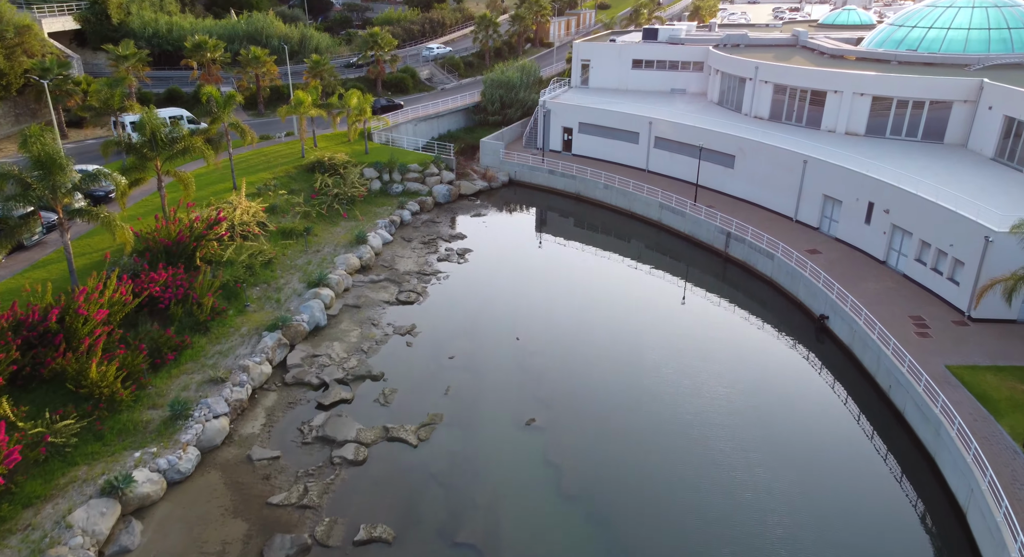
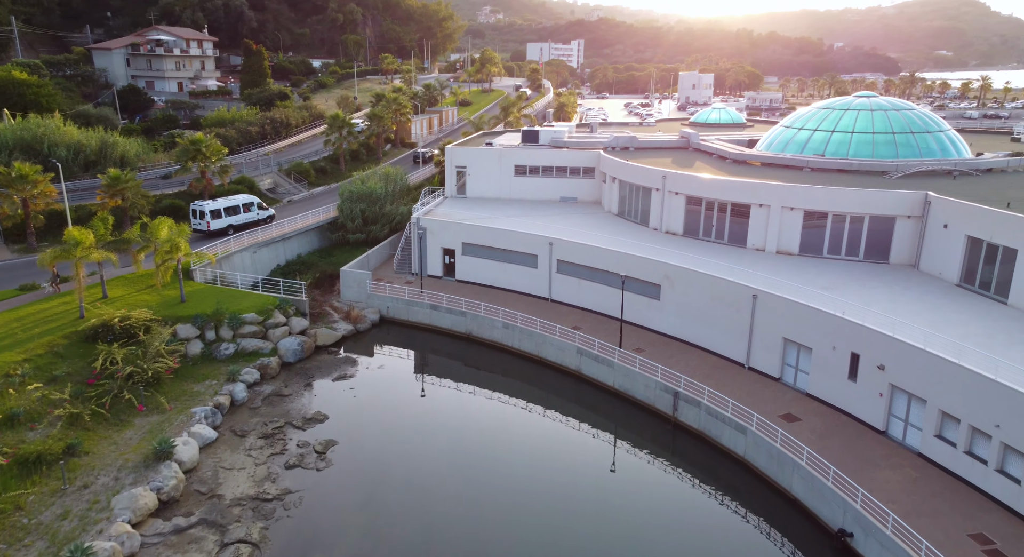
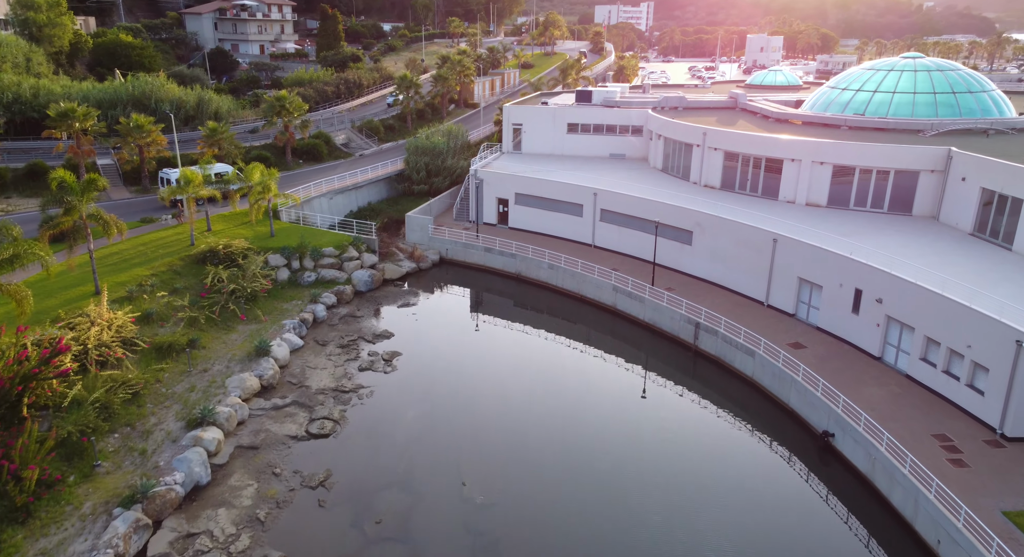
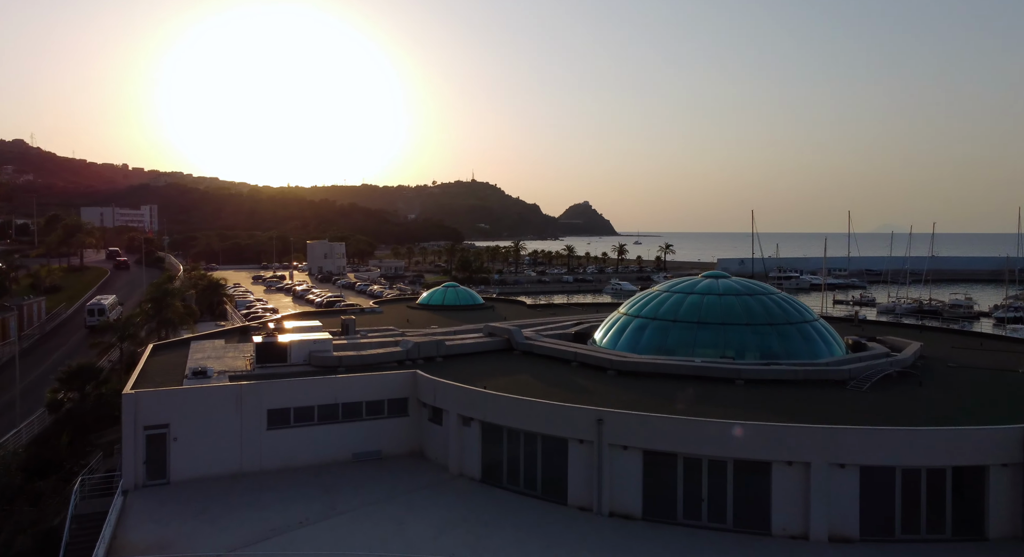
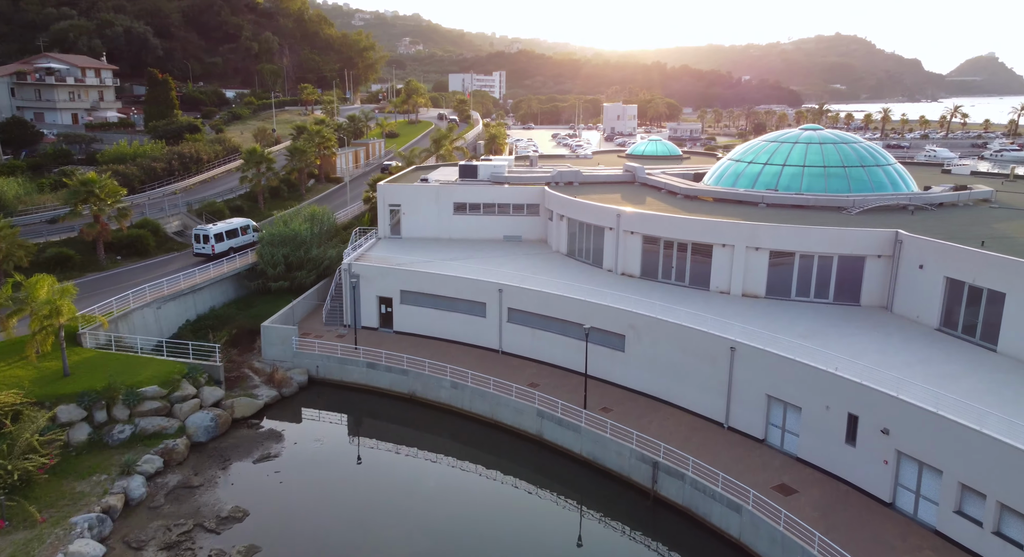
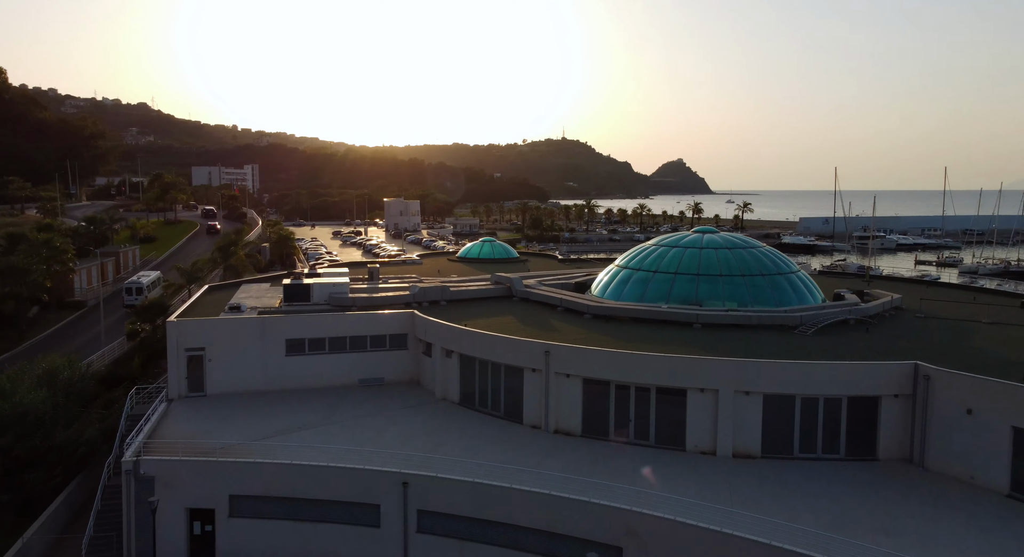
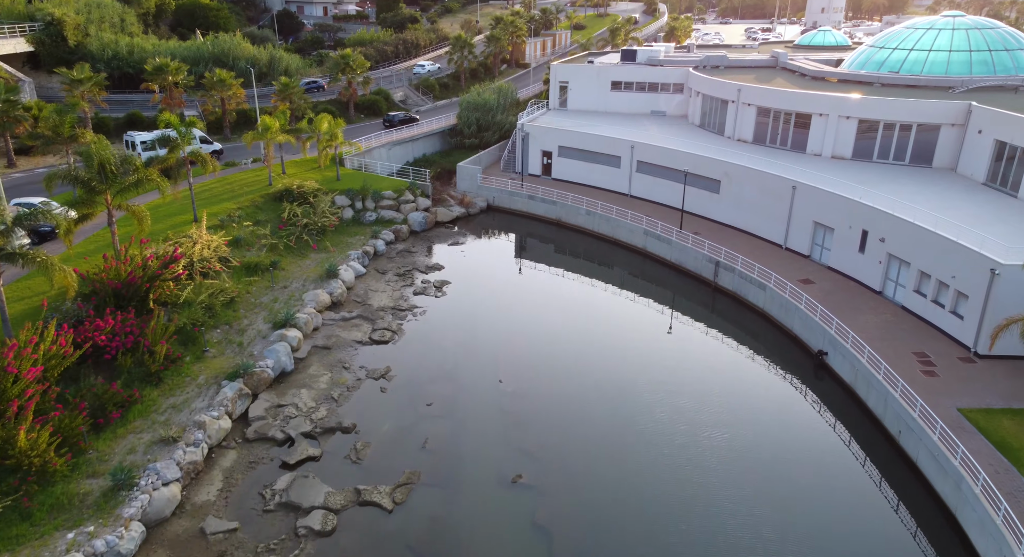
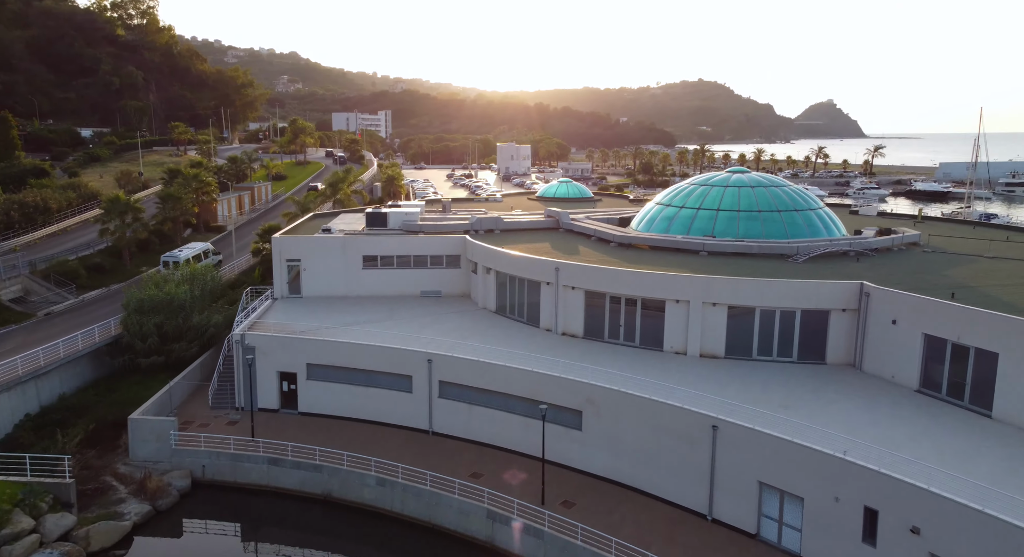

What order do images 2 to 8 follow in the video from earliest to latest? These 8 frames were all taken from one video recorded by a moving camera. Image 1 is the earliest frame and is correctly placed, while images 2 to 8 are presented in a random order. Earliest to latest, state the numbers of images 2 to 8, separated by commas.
7, 3, 2, 5, 8, 6, 4
